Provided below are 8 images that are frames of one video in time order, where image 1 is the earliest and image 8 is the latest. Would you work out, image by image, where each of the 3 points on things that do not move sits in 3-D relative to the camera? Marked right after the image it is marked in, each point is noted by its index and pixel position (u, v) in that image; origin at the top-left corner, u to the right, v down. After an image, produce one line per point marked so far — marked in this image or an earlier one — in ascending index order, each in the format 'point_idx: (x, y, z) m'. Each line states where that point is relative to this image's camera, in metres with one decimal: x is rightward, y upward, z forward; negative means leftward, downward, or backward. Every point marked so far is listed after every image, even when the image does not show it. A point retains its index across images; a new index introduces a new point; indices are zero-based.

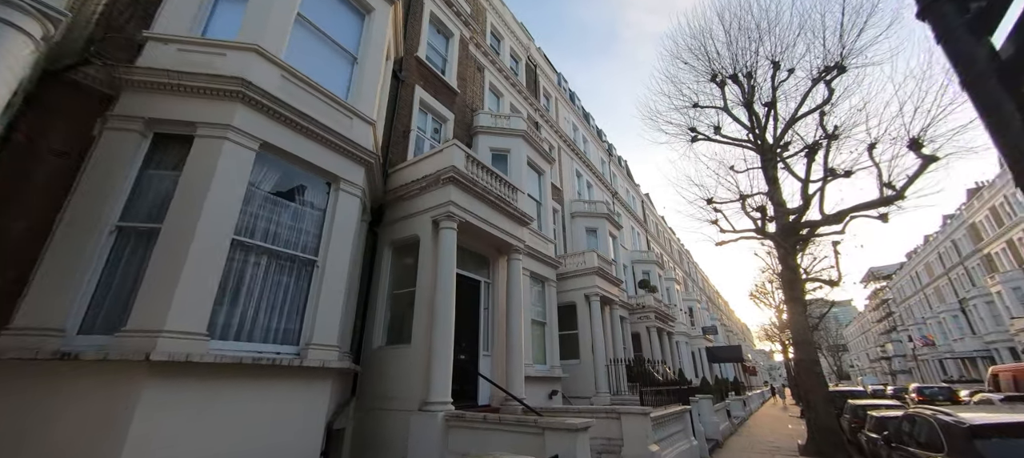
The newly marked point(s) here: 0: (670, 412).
0: (+3.4, -4.1, +8.5) m
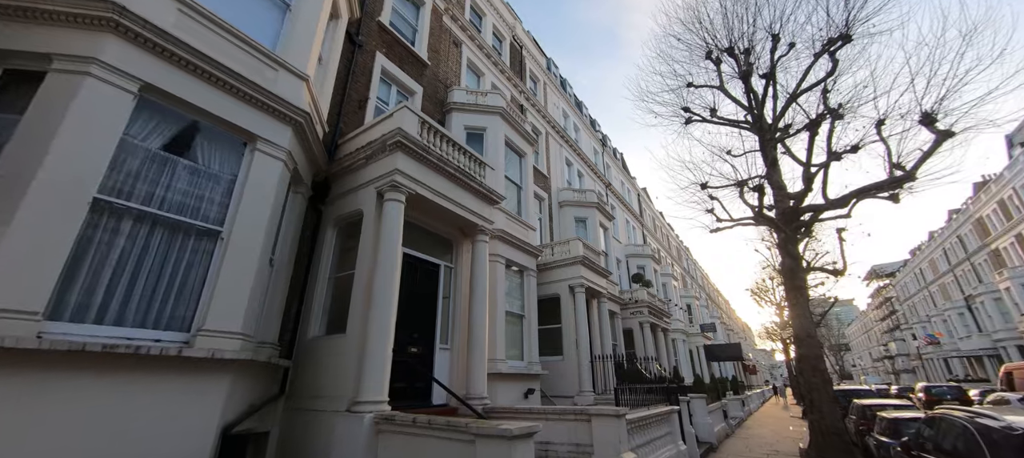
0: (+2.7, -3.6, +7.5) m
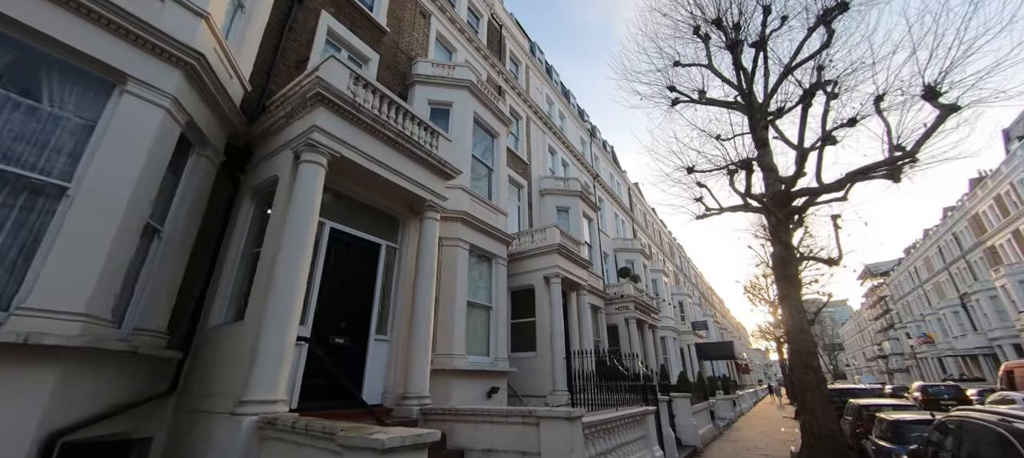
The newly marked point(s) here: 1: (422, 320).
0: (+1.8, -3.2, +6.6) m
1: (-1.4, -1.5, +6.2) m
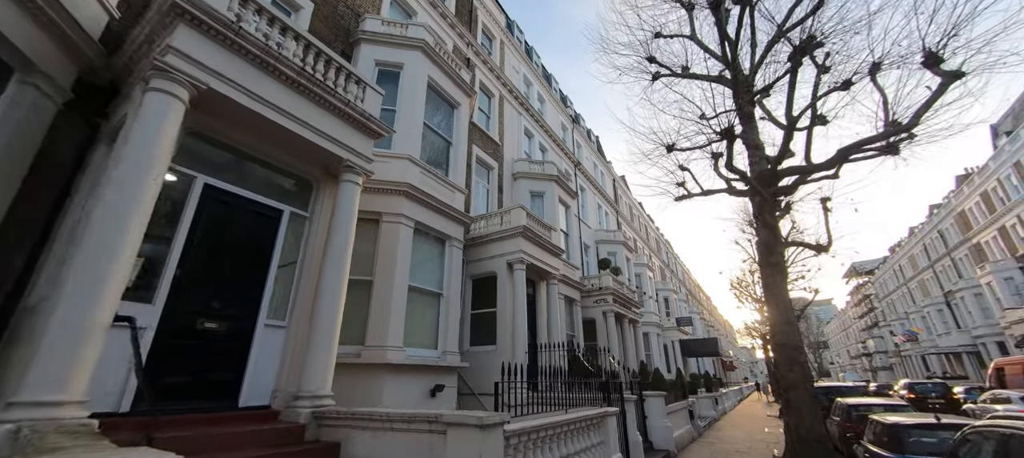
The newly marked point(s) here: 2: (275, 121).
0: (+0.9, -2.7, +5.5) m
1: (-2.4, -1.0, +5.0) m
2: (-3.0, +1.3, +4.9) m
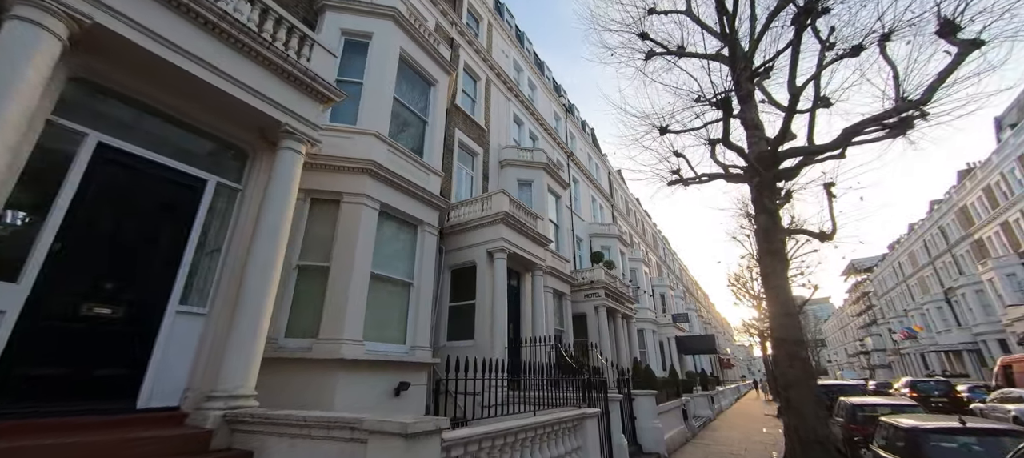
0: (+0.4, -2.4, +4.8) m
1: (-2.9, -0.6, +4.3) m
2: (-3.4, +1.7, +4.1) m
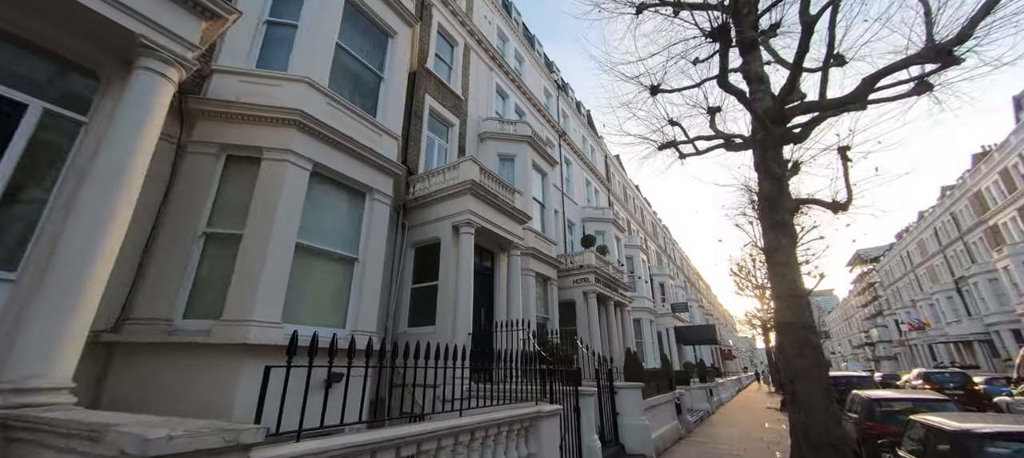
0: (-0.3, -1.9, +3.7) m
1: (-3.6, -0.1, +3.2) m
2: (-4.1, +2.2, +3.0) m
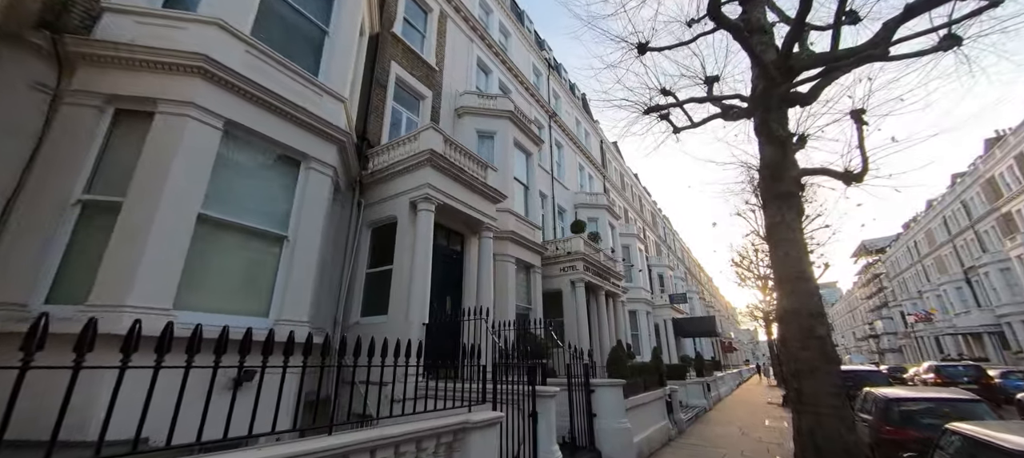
0: (-1.0, -1.5, +2.7) m
1: (-4.2, +0.2, +2.2) m
2: (-4.8, +2.5, +2.0) m
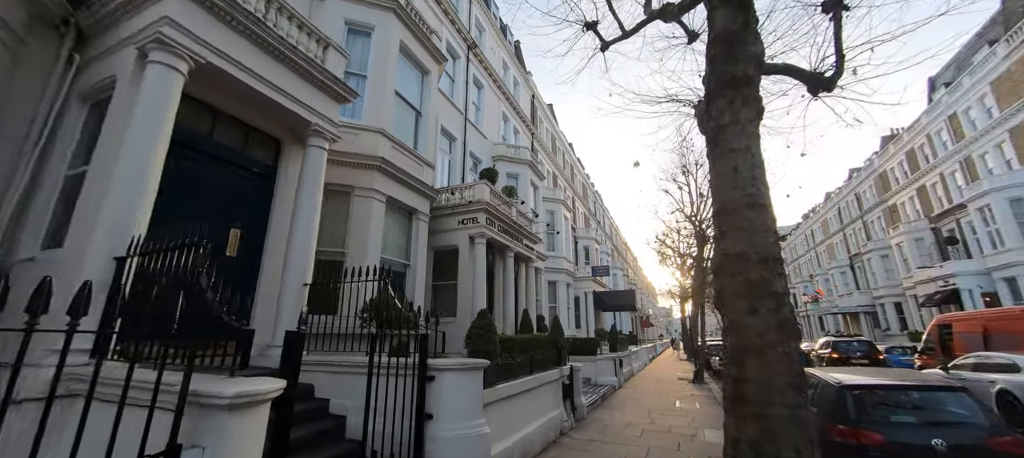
0: (-2.5, -0.5, -0.1) m
1: (-5.5, +1.4, -1.2) m
2: (-5.9, +3.7, -1.7) m
